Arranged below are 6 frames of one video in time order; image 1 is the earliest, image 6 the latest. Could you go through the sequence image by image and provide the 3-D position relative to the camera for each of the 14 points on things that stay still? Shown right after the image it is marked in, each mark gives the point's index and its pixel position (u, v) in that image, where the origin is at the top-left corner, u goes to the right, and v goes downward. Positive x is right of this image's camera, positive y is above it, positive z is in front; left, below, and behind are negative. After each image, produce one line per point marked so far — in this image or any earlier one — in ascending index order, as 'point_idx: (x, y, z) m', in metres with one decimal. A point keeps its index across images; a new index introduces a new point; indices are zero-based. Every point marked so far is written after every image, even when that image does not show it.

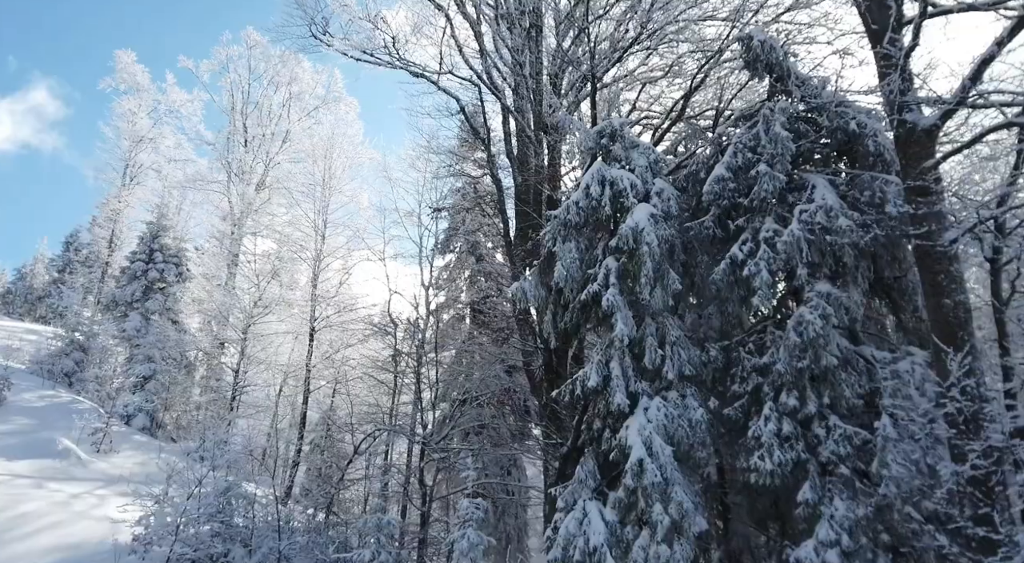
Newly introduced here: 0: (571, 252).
0: (+0.7, +0.3, +7.7) m
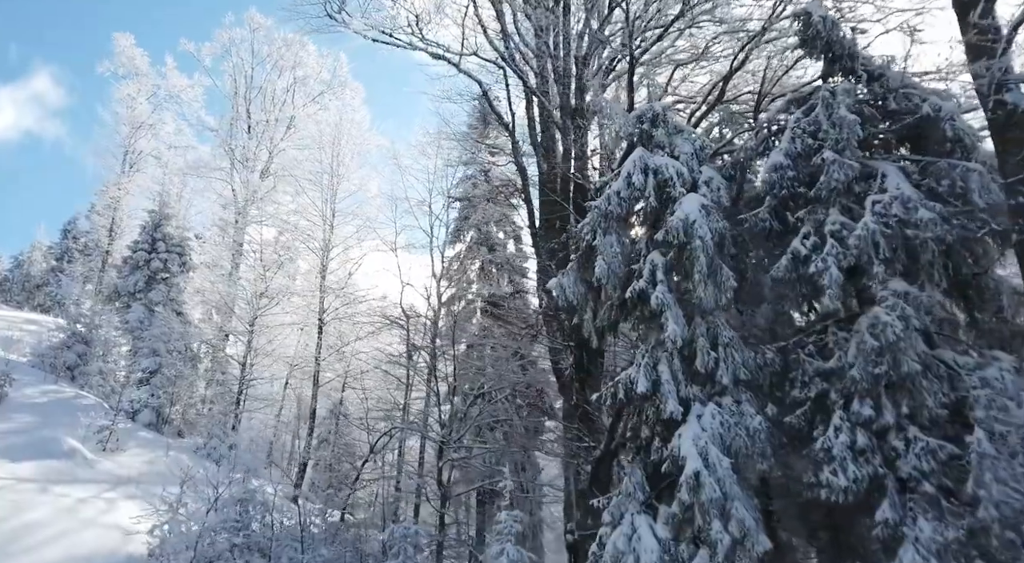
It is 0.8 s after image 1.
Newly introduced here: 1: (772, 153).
0: (+1.1, +0.4, +7.2) m
1: (+2.6, +1.3, +6.6) m
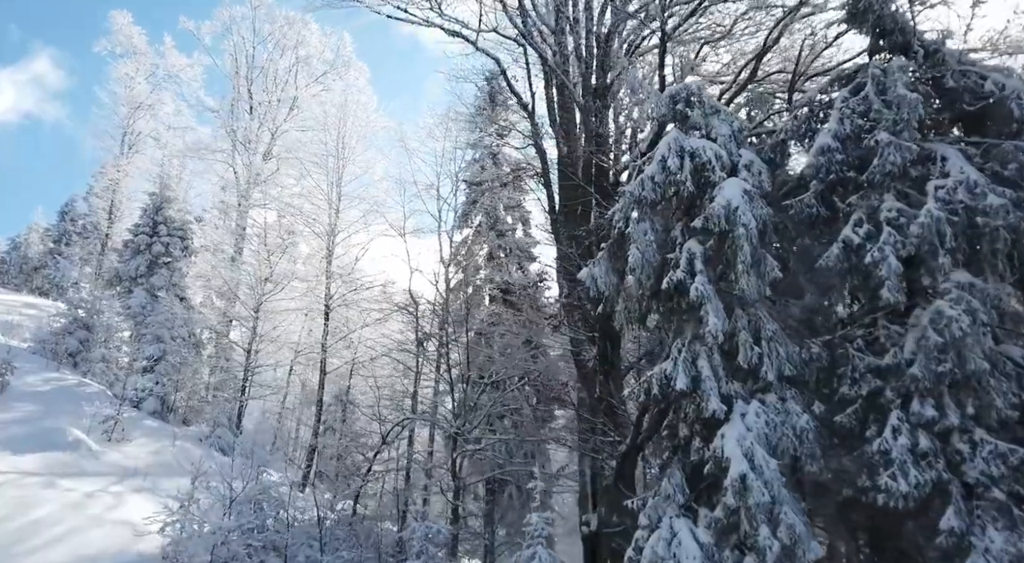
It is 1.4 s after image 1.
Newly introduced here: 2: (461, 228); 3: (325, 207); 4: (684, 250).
0: (+1.4, +0.5, +6.8) m
1: (+2.9, +1.4, +6.2) m
2: (-1.5, +1.6, +19.9) m
3: (-5.4, +2.2, +19.3) m
4: (+1.7, +0.3, +6.5) m
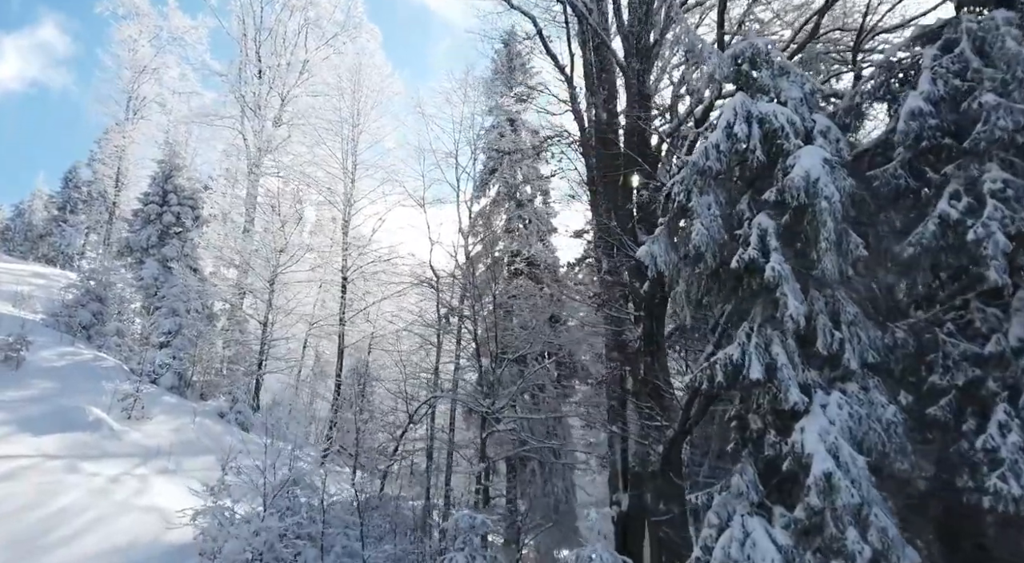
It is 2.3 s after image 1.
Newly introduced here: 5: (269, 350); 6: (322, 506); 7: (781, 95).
0: (+1.9, +0.7, +6.3) m
1: (+3.3, +1.5, +5.6) m
2: (-1.0, +2.5, +19.3) m
3: (-4.9, +3.0, +18.7) m
4: (+2.2, +0.5, +5.9) m
5: (-6.4, -1.8, +17.4) m
6: (-2.3, -2.7, +8.1) m
7: (+2.6, +1.8, +6.5) m
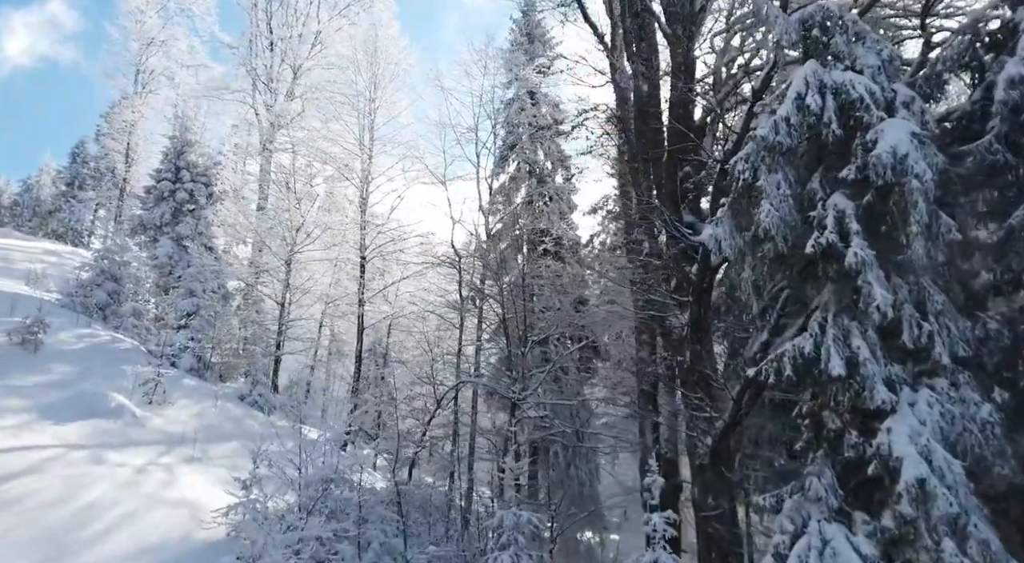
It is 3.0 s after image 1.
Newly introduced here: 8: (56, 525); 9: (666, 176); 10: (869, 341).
0: (+2.3, +0.8, +5.8) m
1: (+3.8, +1.6, +5.0) m
2: (-0.4, +3.1, +18.8) m
3: (-4.3, +3.6, +18.1) m
4: (+2.6, +0.6, +5.4) m
5: (-5.8, -1.3, +17.1) m
6: (-1.9, -2.5, +7.8) m
7: (+3.1, +2.0, +5.9) m
8: (-4.3, -2.3, +6.2) m
9: (+2.0, +1.4, +8.8) m
10: (+2.8, -0.5, +5.1) m
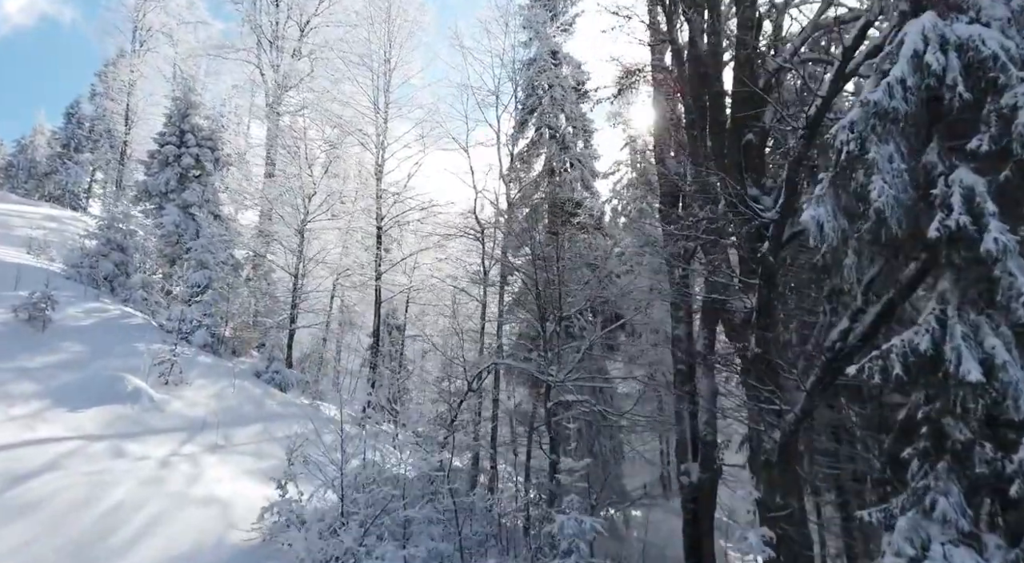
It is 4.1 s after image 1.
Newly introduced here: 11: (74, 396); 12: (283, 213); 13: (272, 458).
0: (+2.9, +0.9, +5.1) m
1: (+4.4, +1.7, +4.2) m
2: (+0.2, +3.9, +17.9) m
3: (-3.7, +4.4, +17.2) m
4: (+3.2, +0.7, +4.7) m
5: (-5.3, -0.5, +16.5) m
6: (-1.3, -2.3, +7.2) m
7: (+3.7, +2.1, +5.2) m
8: (-3.7, -2.2, +5.7) m
9: (+2.6, +1.7, +8.0) m
10: (+3.3, -0.4, +4.5) m
11: (-5.6, -1.5, +8.4) m
12: (-5.7, +1.7, +16.7) m
13: (-3.3, -2.4, +9.0) m
